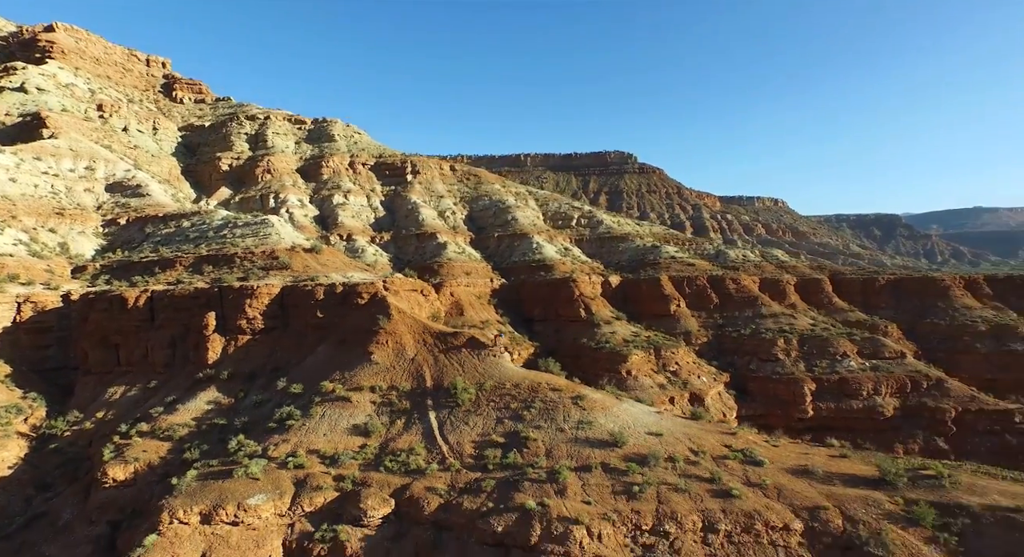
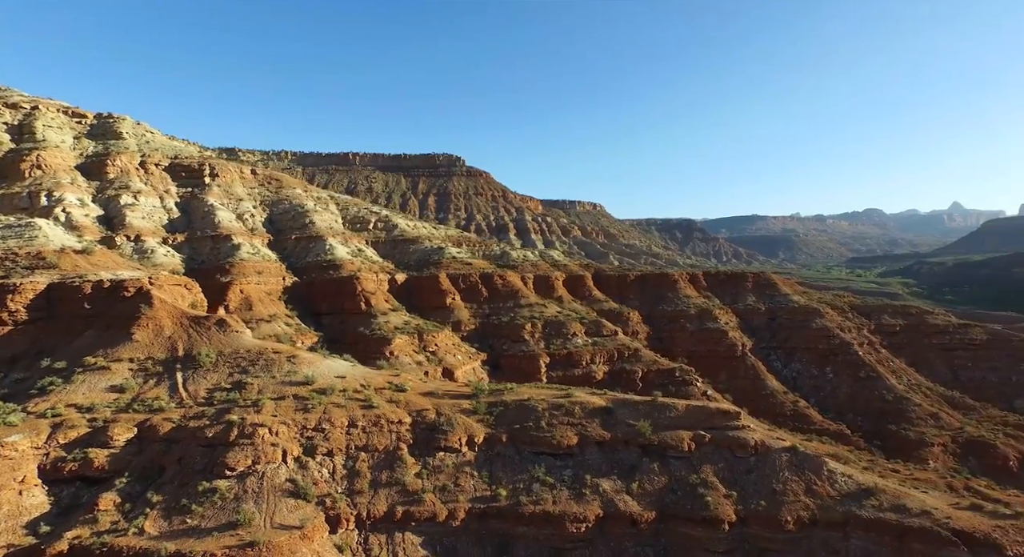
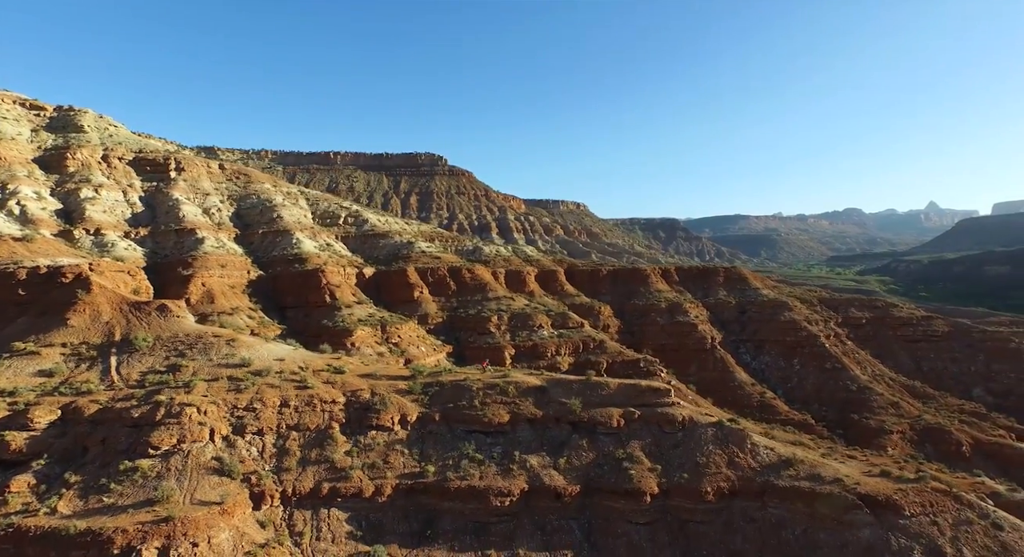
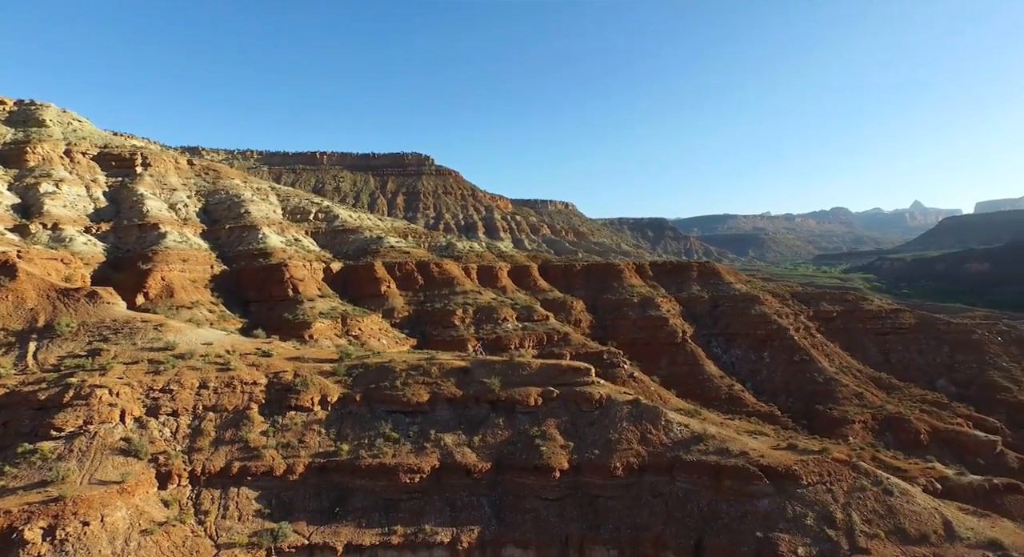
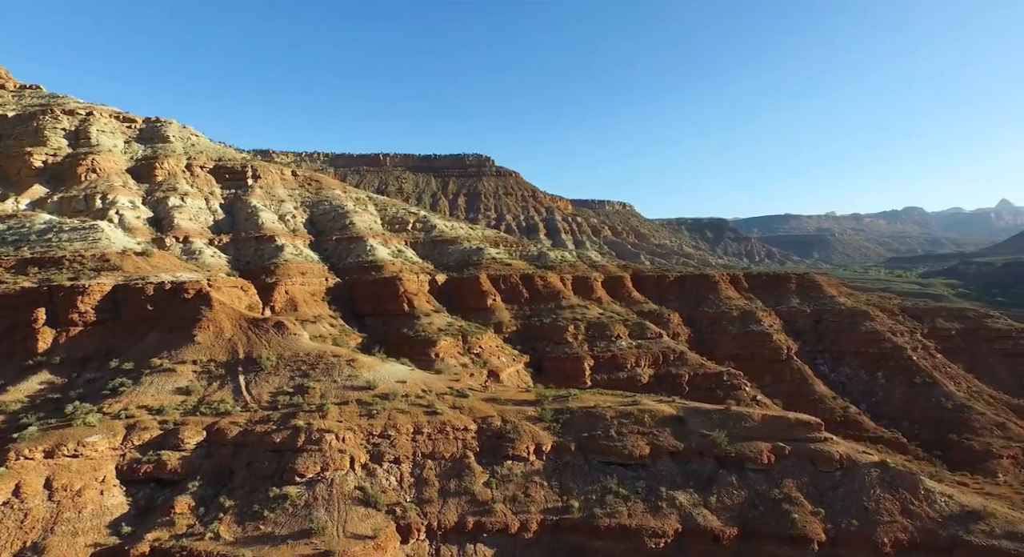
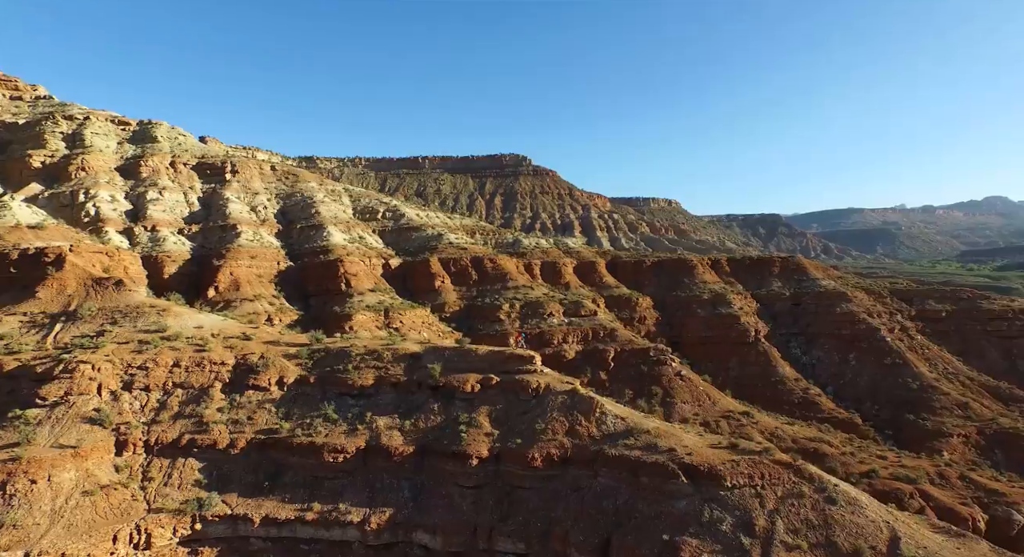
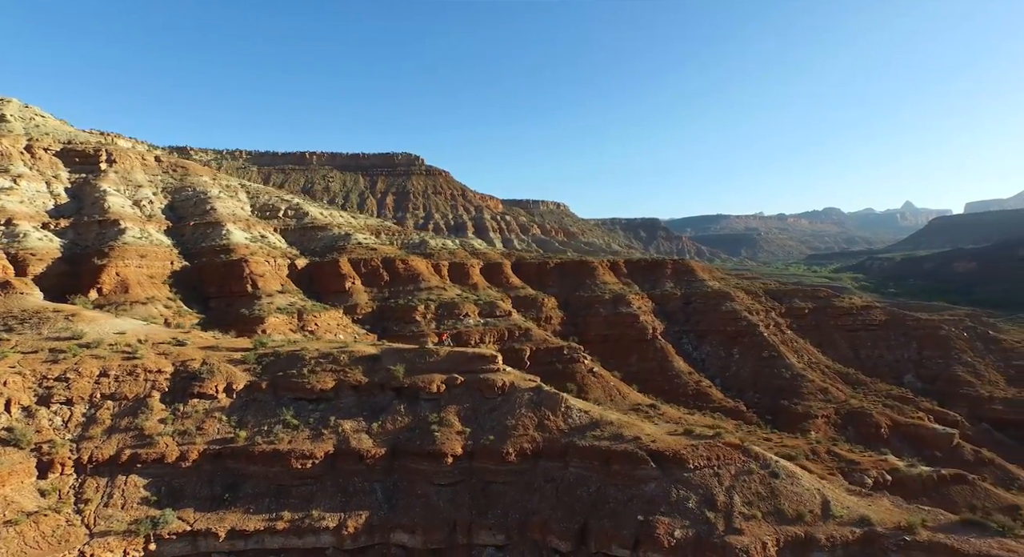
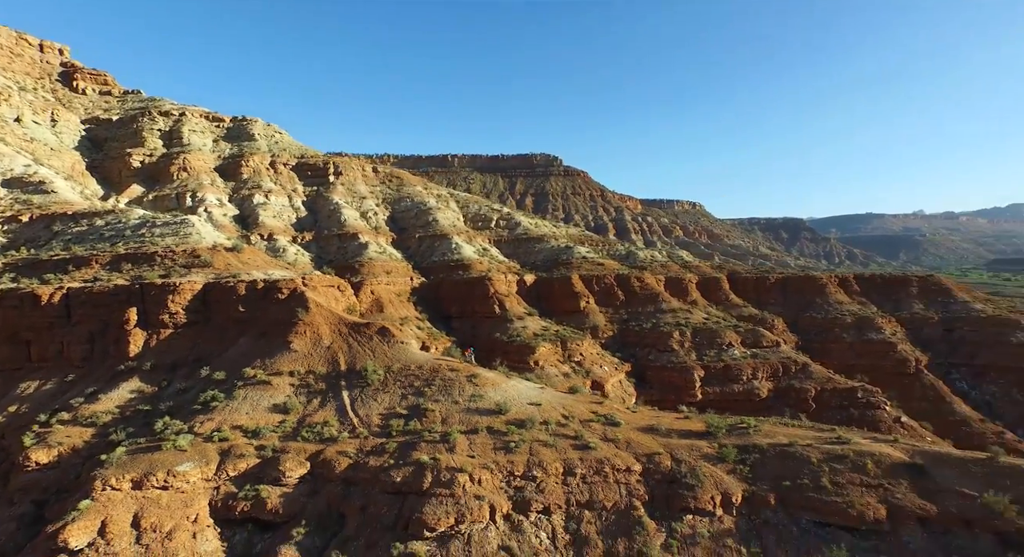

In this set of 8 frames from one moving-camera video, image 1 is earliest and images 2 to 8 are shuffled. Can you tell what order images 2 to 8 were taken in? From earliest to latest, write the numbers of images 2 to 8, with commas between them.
8, 5, 2, 3, 4, 7, 6
